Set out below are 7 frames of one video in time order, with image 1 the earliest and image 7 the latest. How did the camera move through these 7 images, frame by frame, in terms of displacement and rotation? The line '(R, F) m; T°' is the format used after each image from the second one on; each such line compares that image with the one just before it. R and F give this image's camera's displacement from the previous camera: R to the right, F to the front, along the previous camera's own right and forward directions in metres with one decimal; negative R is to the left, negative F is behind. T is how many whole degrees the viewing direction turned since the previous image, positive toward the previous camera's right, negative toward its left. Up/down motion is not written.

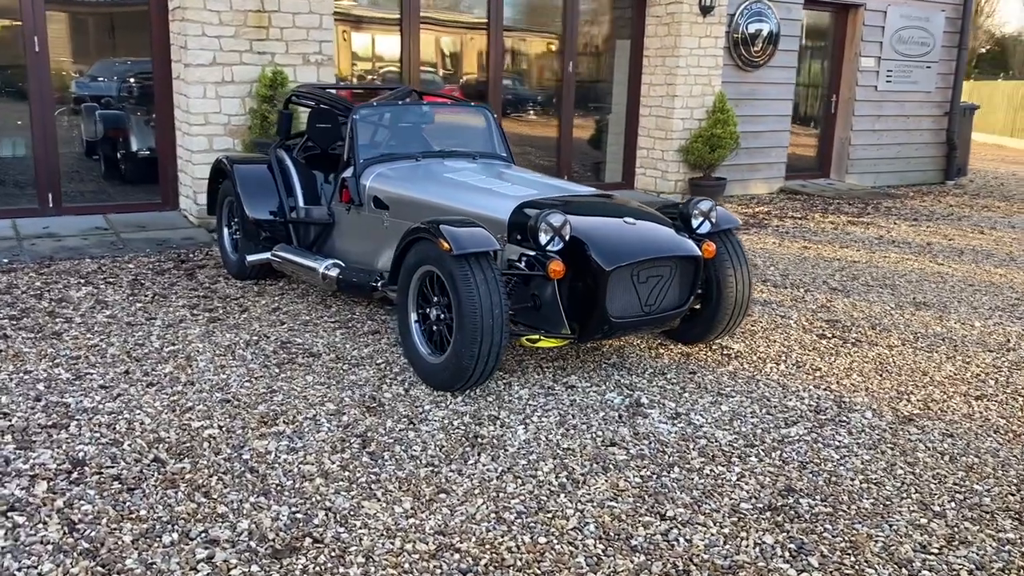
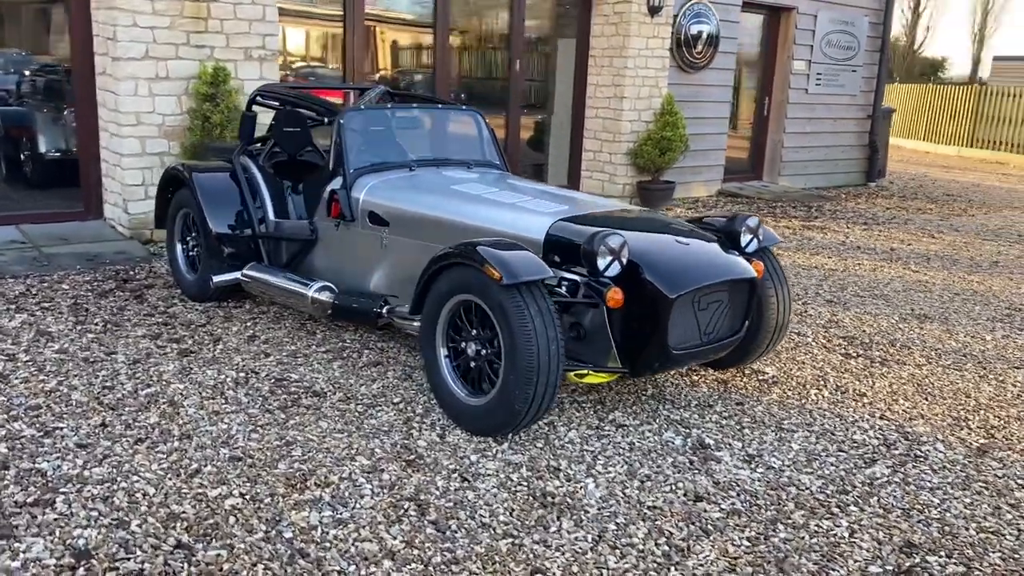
(-0.6, +0.5) m; +7°
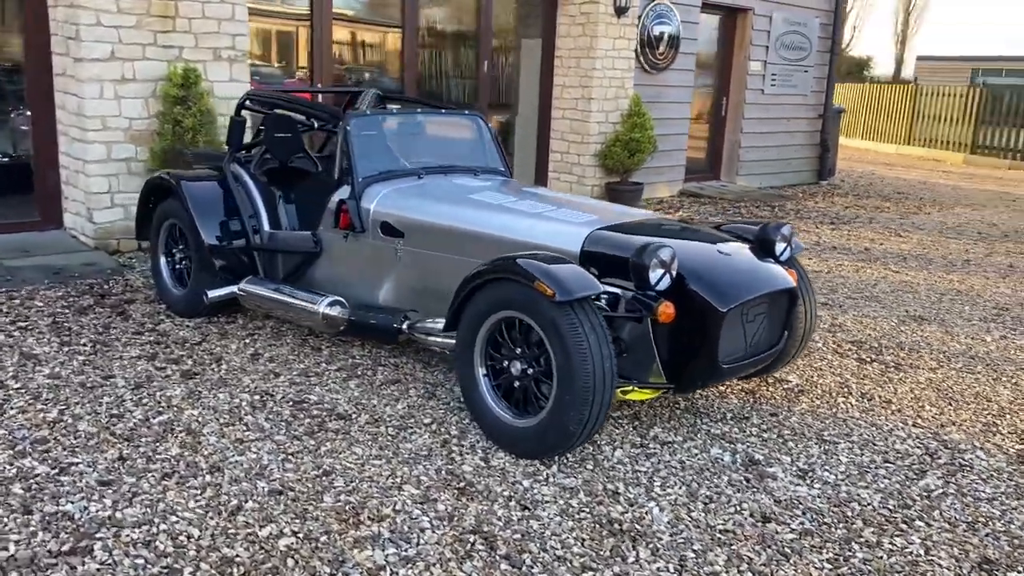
(-0.4, +0.2) m; +4°
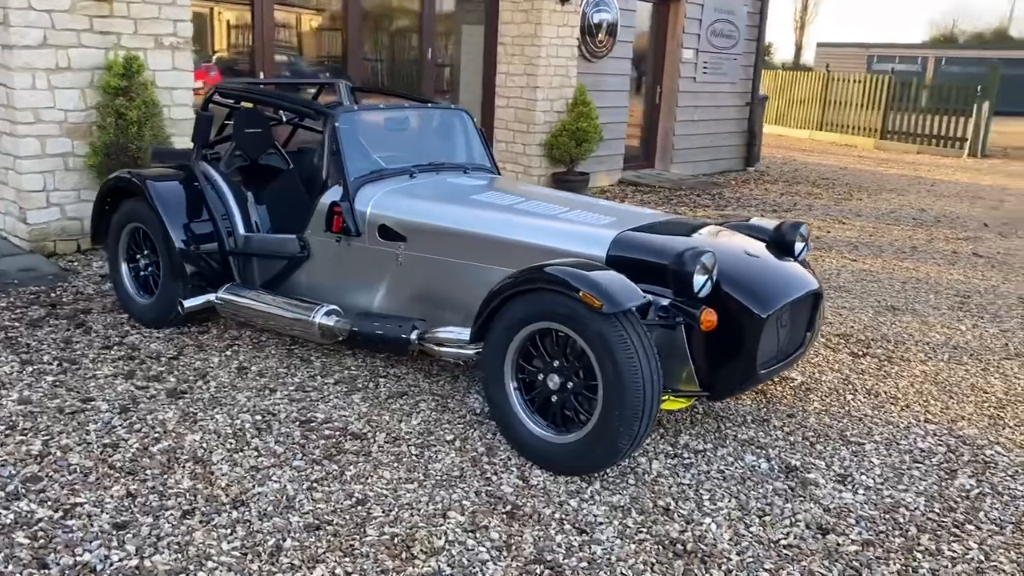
(-0.5, +0.2) m; +6°
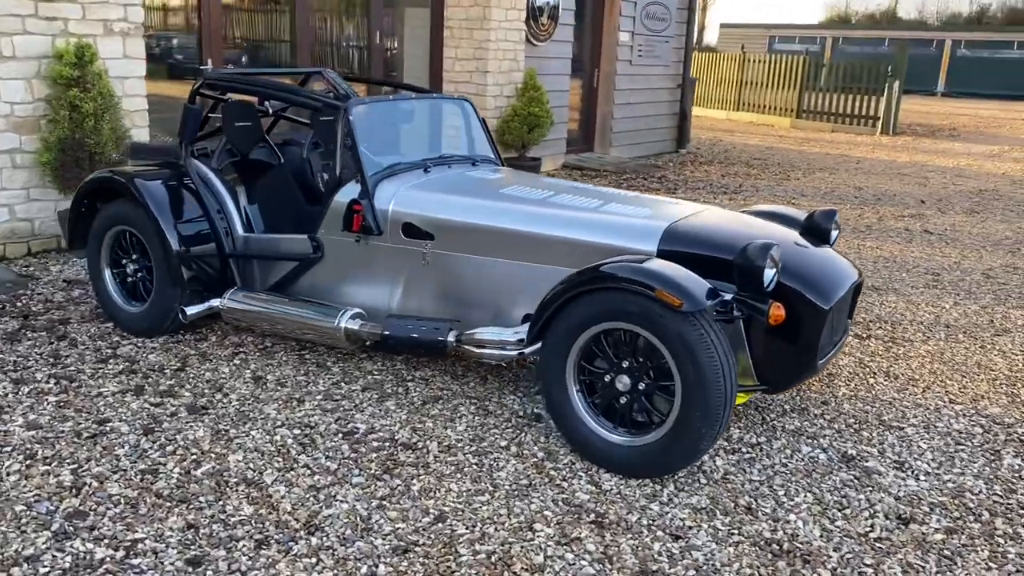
(-0.5, +0.1) m; +6°
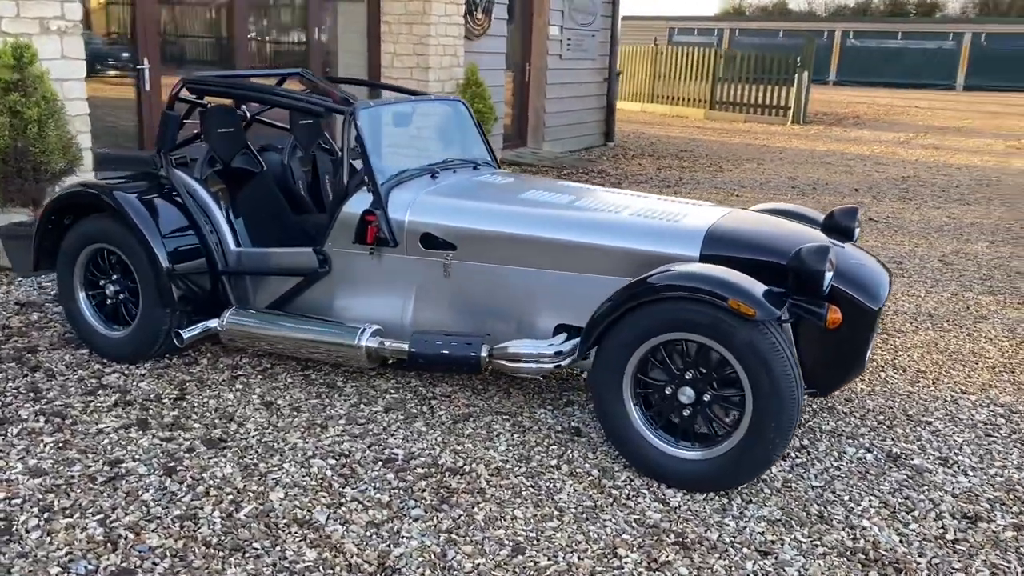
(-0.5, +0.2) m; +6°
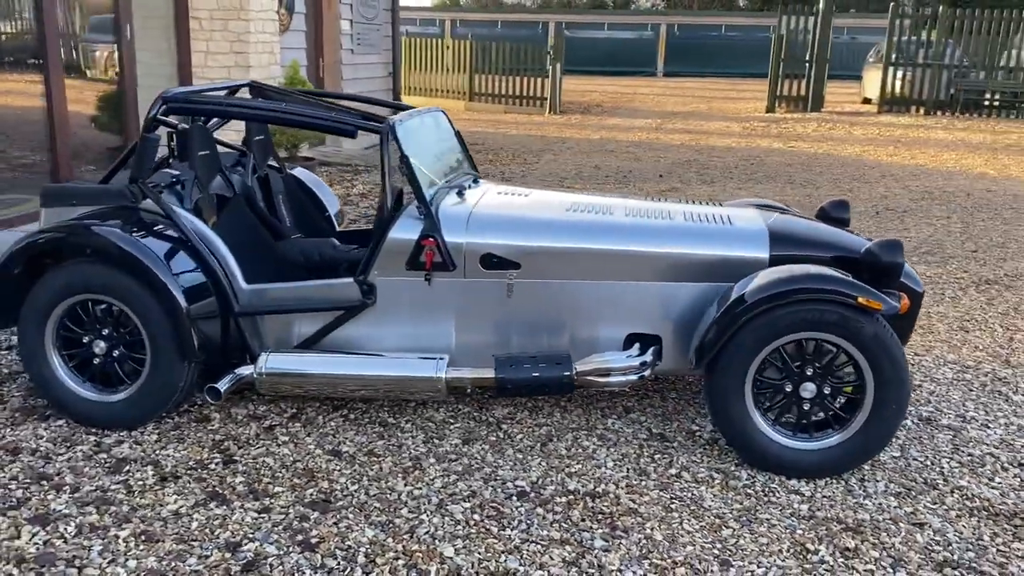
(-1.3, +0.3) m; +18°
